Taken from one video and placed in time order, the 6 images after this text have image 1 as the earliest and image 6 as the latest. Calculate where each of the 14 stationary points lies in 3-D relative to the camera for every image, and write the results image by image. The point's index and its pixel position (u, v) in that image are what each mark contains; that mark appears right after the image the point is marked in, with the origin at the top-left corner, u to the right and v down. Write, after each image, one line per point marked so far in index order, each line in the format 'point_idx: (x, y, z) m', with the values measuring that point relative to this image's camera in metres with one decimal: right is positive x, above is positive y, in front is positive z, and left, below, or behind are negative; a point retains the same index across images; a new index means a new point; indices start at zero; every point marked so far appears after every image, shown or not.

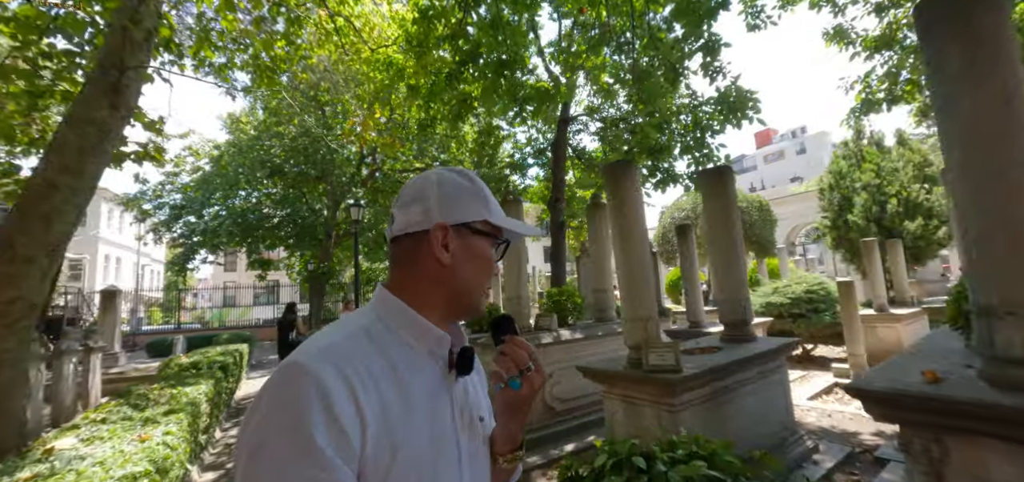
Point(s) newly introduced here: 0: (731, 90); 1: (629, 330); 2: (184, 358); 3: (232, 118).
0: (+3.4, +2.3, +6.6) m
1: (+1.0, -0.7, +3.4) m
2: (-5.1, -1.8, +6.6) m
3: (-12.6, +5.5, +19.1) m
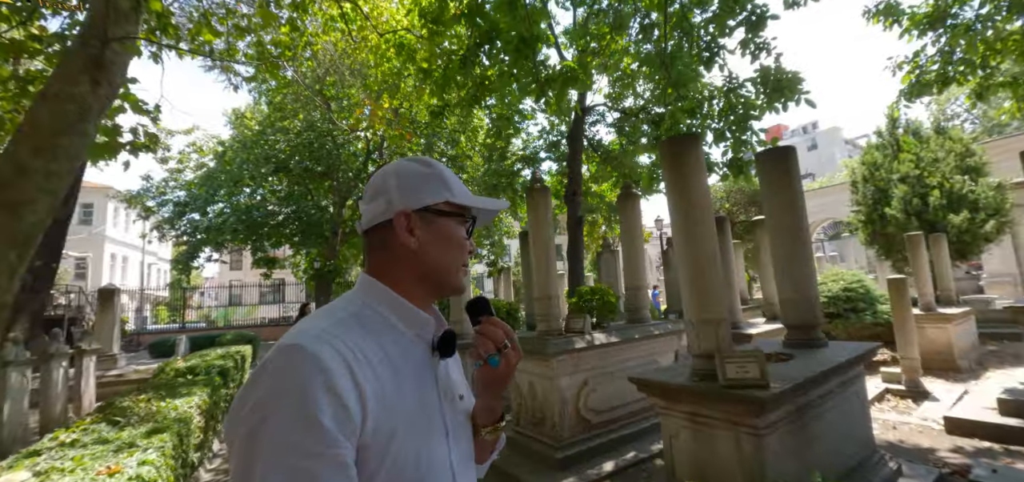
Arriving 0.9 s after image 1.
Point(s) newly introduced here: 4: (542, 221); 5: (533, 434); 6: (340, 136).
0: (+3.7, +2.4, +6.0) m
1: (+1.3, -0.6, +2.8) m
2: (-4.8, -1.8, +6.1) m
3: (-12.2, +5.6, +18.7) m
4: (+0.4, +0.2, +4.7) m
5: (+0.2, -1.9, +4.3) m
6: (-6.6, +4.0, +16.1) m
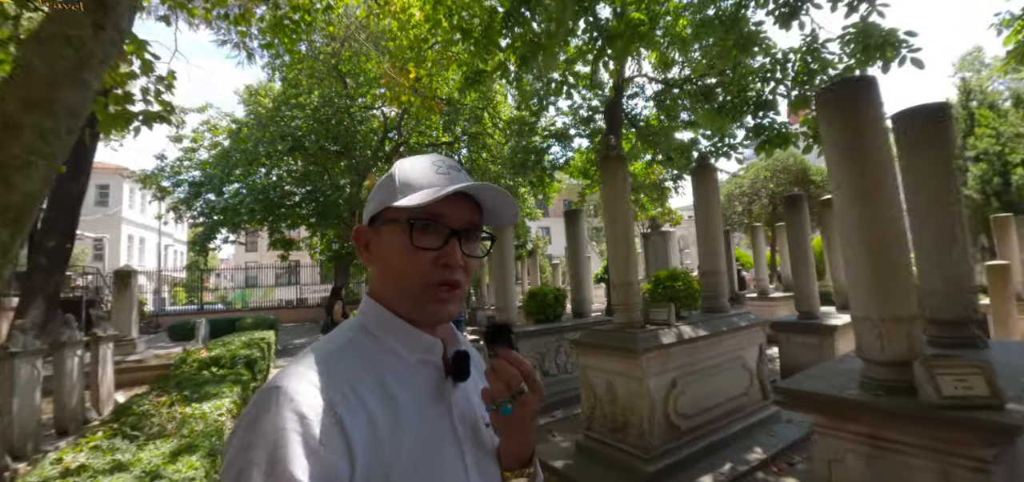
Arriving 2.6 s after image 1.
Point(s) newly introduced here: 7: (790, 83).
0: (+4.4, +2.7, +5.2) m
1: (+1.9, -0.5, +2.2) m
2: (-4.1, -1.5, +5.6) m
3: (-11.2, +6.4, +18.1) m
4: (+1.0, +0.4, +4.0) m
5: (+0.9, -1.7, +3.7) m
6: (-5.7, +4.6, +15.5) m
7: (+4.2, +2.4, +6.4) m
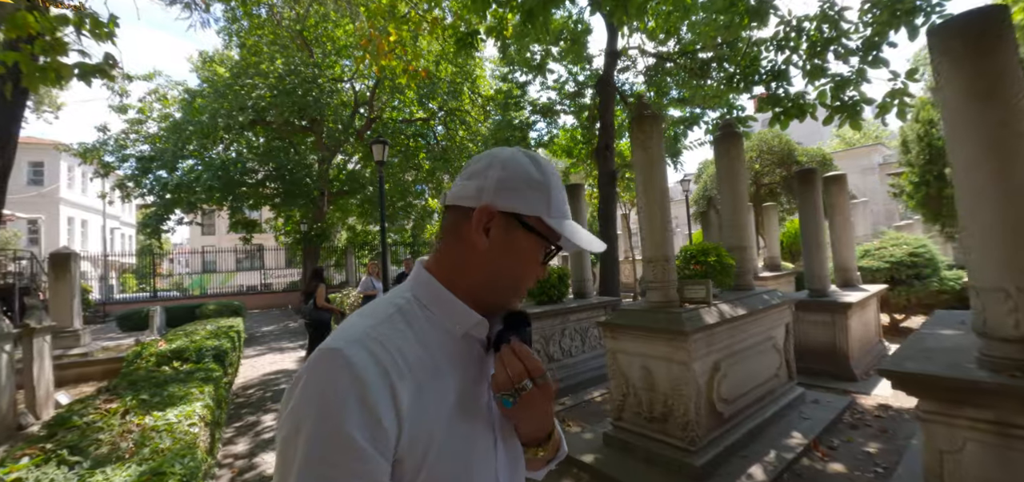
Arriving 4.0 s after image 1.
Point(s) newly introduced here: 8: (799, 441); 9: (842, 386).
0: (+4.5, +3.0, +4.9) m
1: (+2.2, -0.3, +1.8) m
2: (-4.0, -1.2, +4.9) m
3: (-12.0, +7.1, +16.5) m
4: (+1.2, +0.6, +3.5) m
5: (+1.1, -1.5, +3.3) m
6: (-6.3, +5.3, +14.3) m
7: (+4.2, +2.7, +6.1) m
8: (+2.4, -1.7, +3.5) m
9: (+4.0, -1.7, +5.1) m
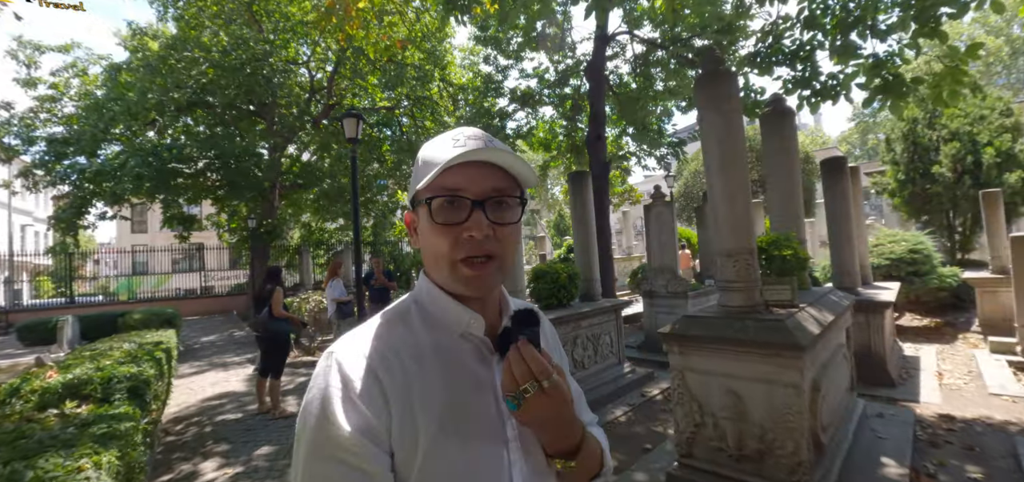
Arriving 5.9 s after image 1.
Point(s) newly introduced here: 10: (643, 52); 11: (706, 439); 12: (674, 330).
0: (+4.6, +3.0, +4.4) m
1: (+2.6, -0.3, +1.2) m
2: (-3.9, -1.1, +3.6) m
3: (-12.9, +7.2, +14.4) m
4: (+1.5, +0.7, +2.8) m
5: (+1.3, -1.4, +2.6) m
6: (-7.0, +5.4, +12.8) m
7: (+4.2, +2.8, +5.6) m
8: (+2.6, -1.6, +2.9) m
9: (+4.1, -1.7, +4.6) m
10: (+3.1, +4.4, +9.9) m
11: (+1.3, -1.3, +2.7) m
12: (+1.1, -0.6, +2.8) m
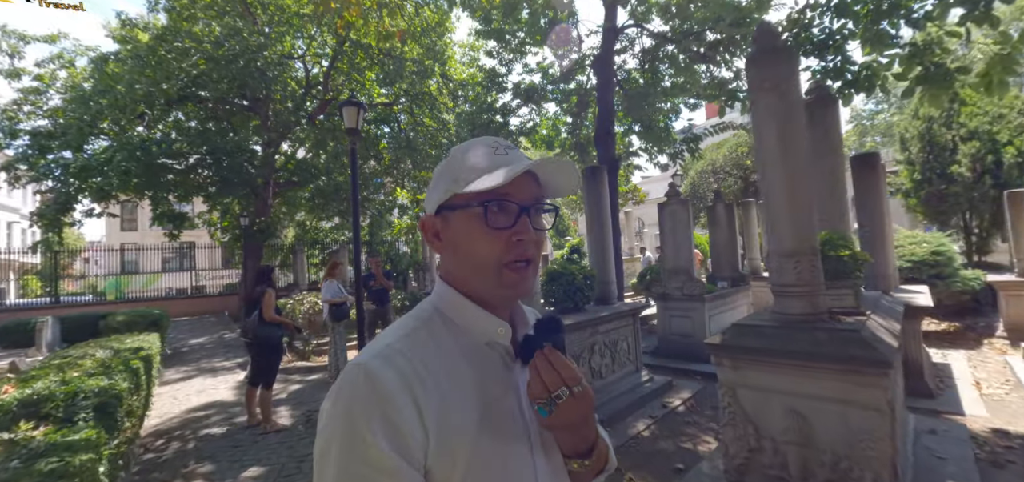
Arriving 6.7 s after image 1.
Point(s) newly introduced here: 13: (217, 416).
0: (+4.8, +3.0, +4.1) m
1: (+2.8, -0.3, +0.8) m
2: (-3.7, -1.1, +3.2) m
3: (-12.8, +7.3, +13.9) m
4: (+1.6, +0.7, +2.4) m
5: (+1.5, -1.4, +2.2) m
6: (-6.9, +5.4, +12.4) m
7: (+4.3, +2.8, +5.3) m
8: (+2.8, -1.6, +2.5) m
9: (+4.2, -1.7, +4.3) m
10: (+3.2, +4.4, +9.6) m
11: (+1.4, -1.3, +2.4) m
12: (+1.2, -0.6, +2.5) m
13: (-3.4, -2.0, +4.8) m
